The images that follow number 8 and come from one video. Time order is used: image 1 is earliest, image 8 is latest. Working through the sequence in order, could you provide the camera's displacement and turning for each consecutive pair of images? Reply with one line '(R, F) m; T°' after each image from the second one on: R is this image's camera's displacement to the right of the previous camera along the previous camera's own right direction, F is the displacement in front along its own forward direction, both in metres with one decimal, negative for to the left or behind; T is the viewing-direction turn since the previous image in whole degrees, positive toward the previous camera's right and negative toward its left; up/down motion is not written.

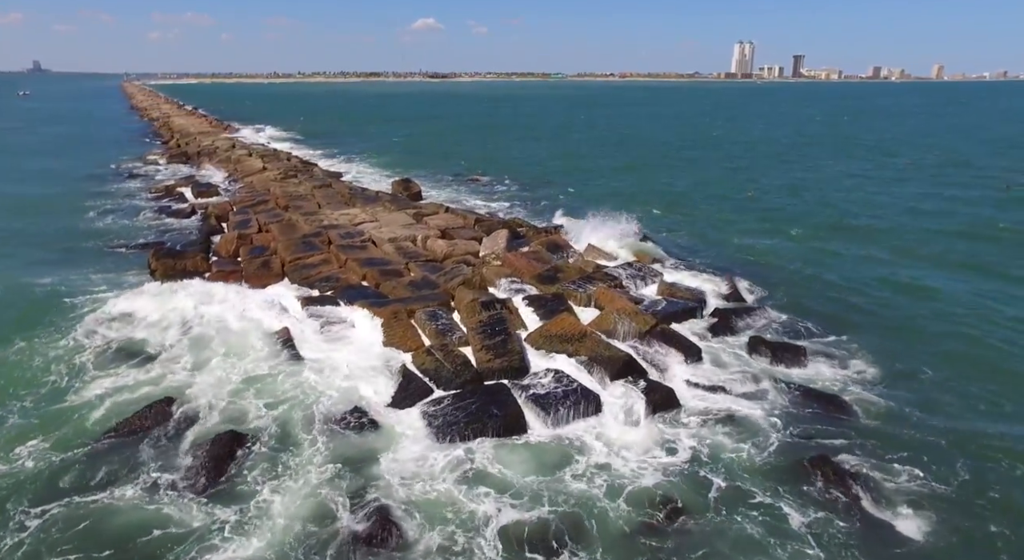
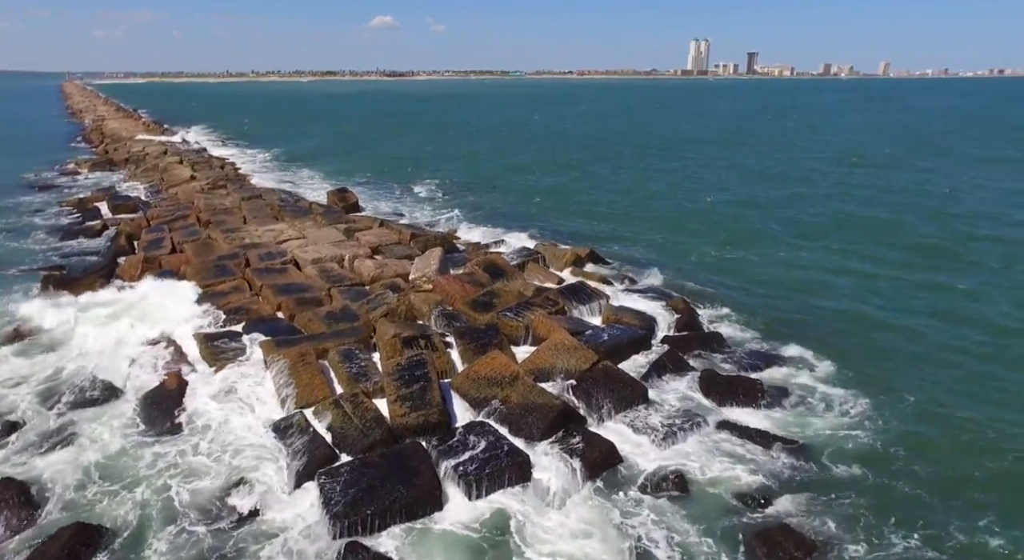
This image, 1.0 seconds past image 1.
(+0.6, +1.3) m; +3°
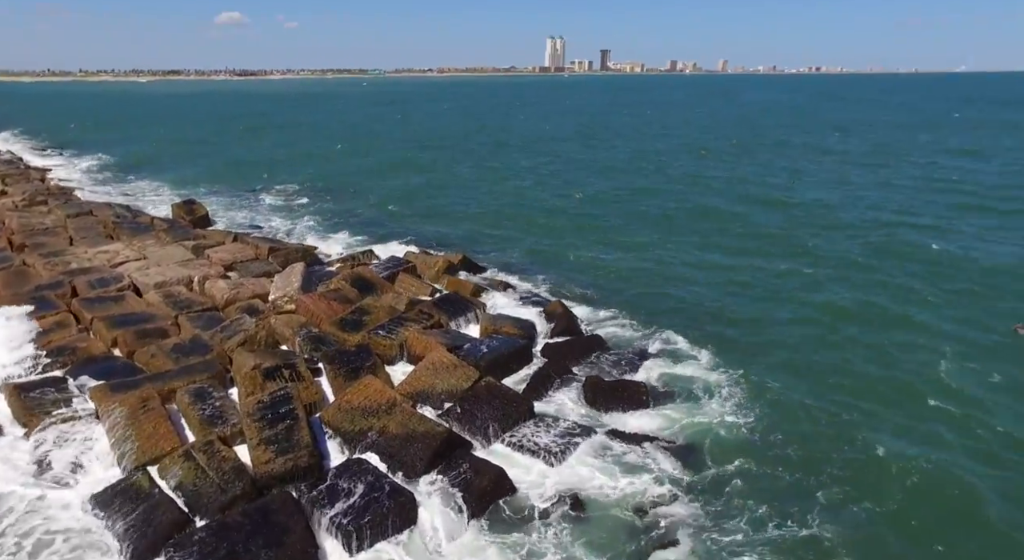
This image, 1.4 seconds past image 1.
(0.0, +0.6) m; +11°
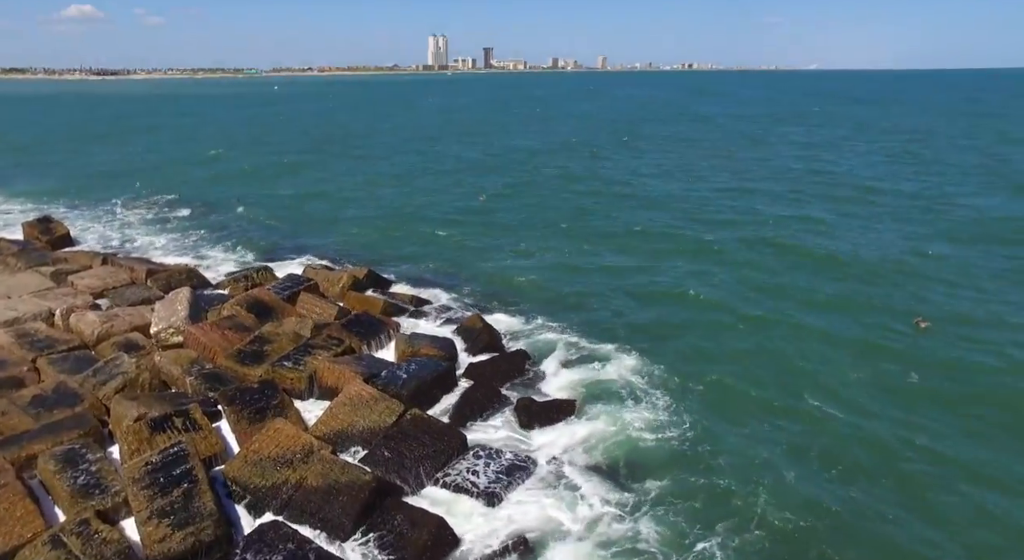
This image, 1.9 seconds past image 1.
(-0.4, +0.9) m; +9°
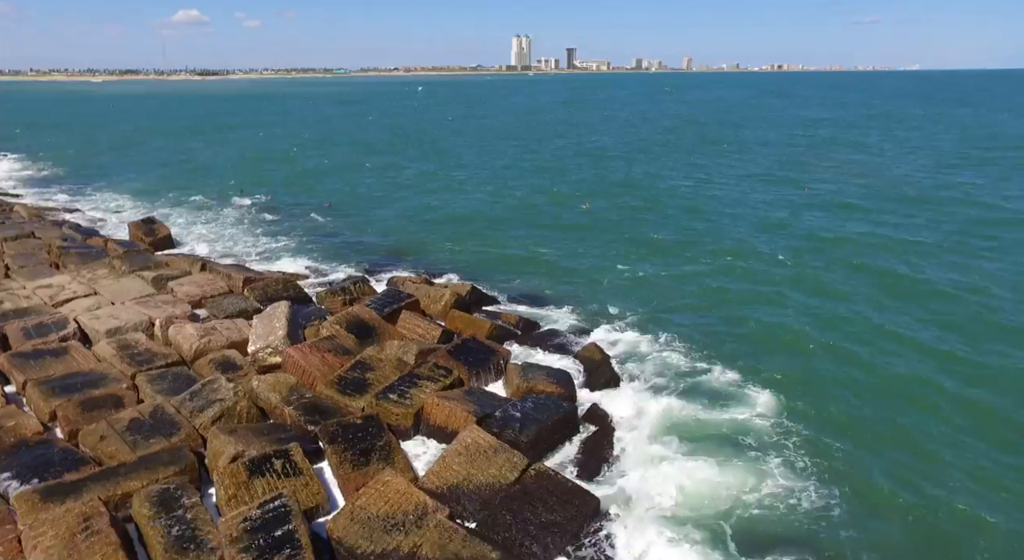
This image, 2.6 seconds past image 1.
(-0.8, +1.2) m; -6°
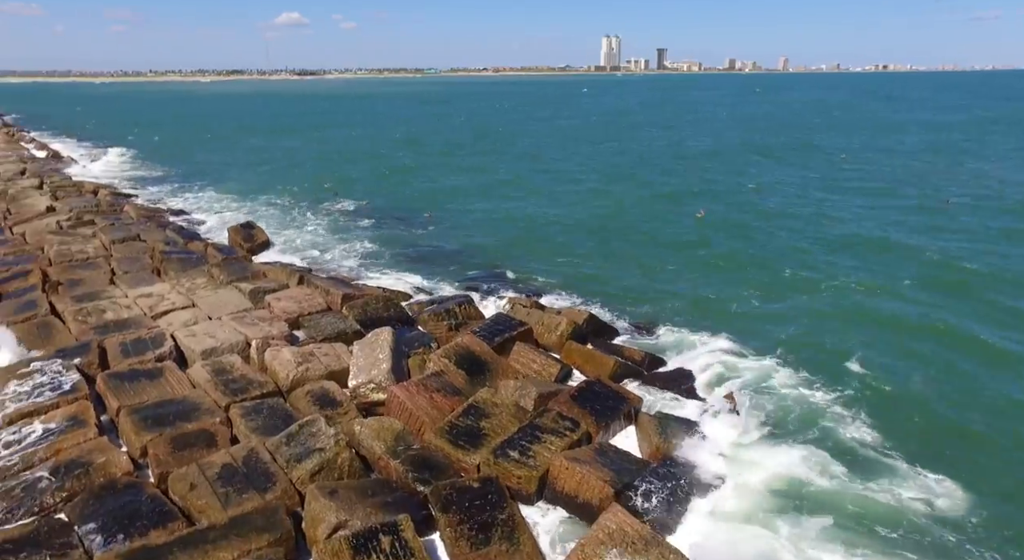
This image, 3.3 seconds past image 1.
(-0.8, +1.4) m; -7°
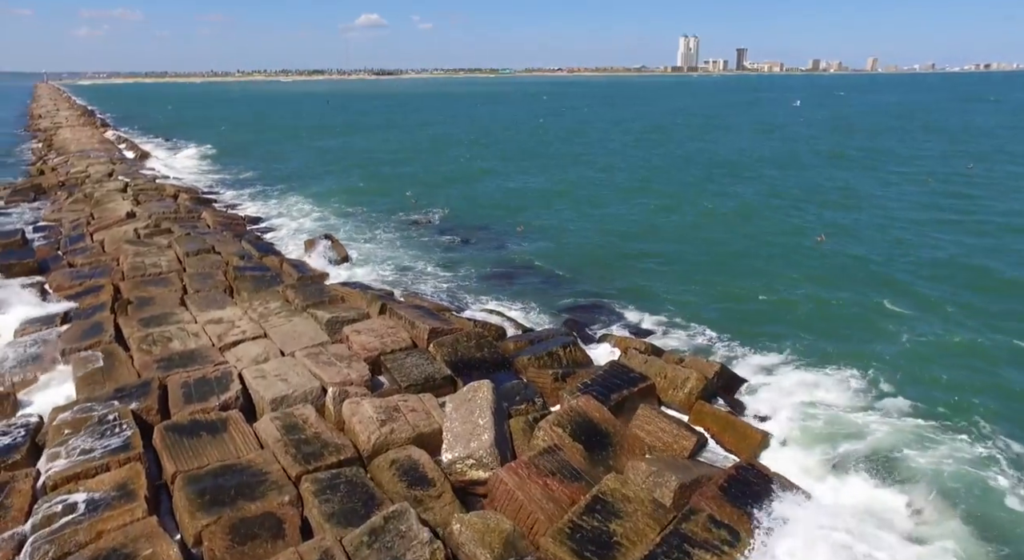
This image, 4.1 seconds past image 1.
(-0.8, +1.9) m; -6°
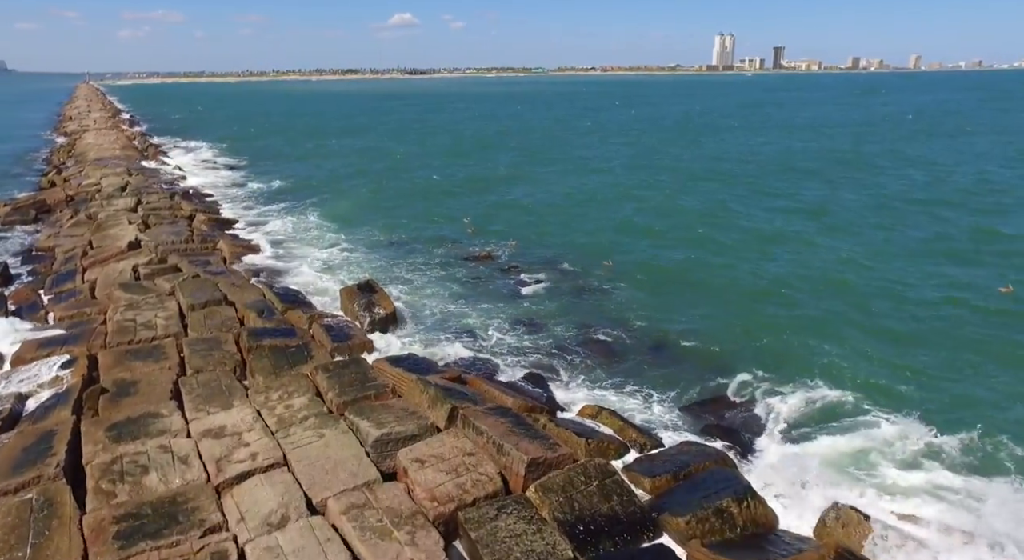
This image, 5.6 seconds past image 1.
(-1.3, +4.1) m; -2°
